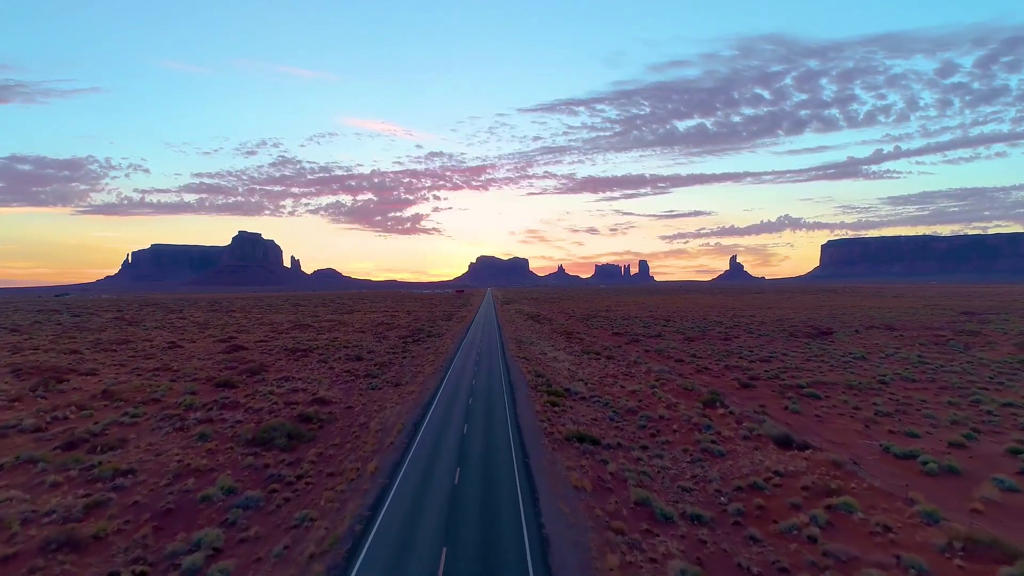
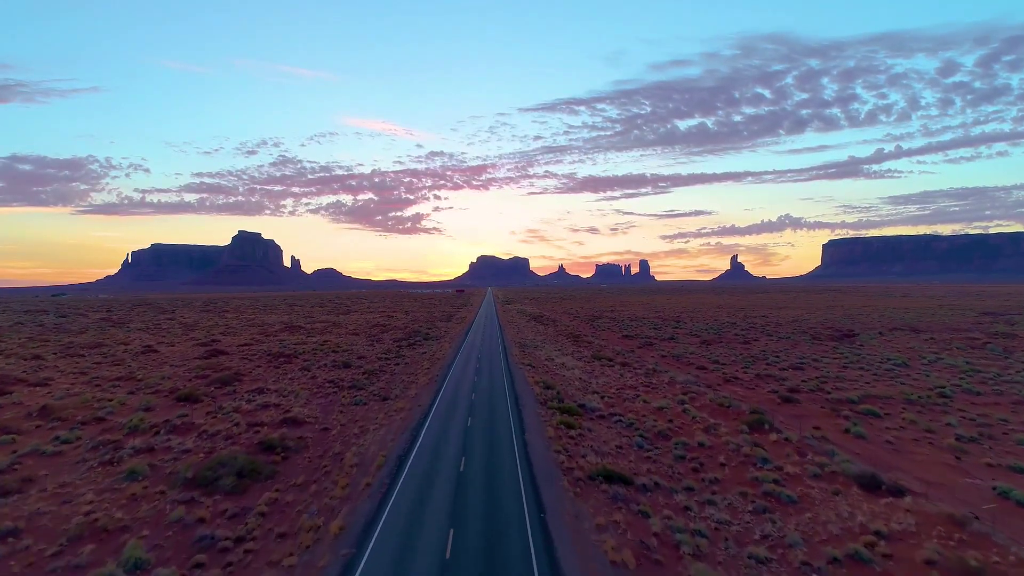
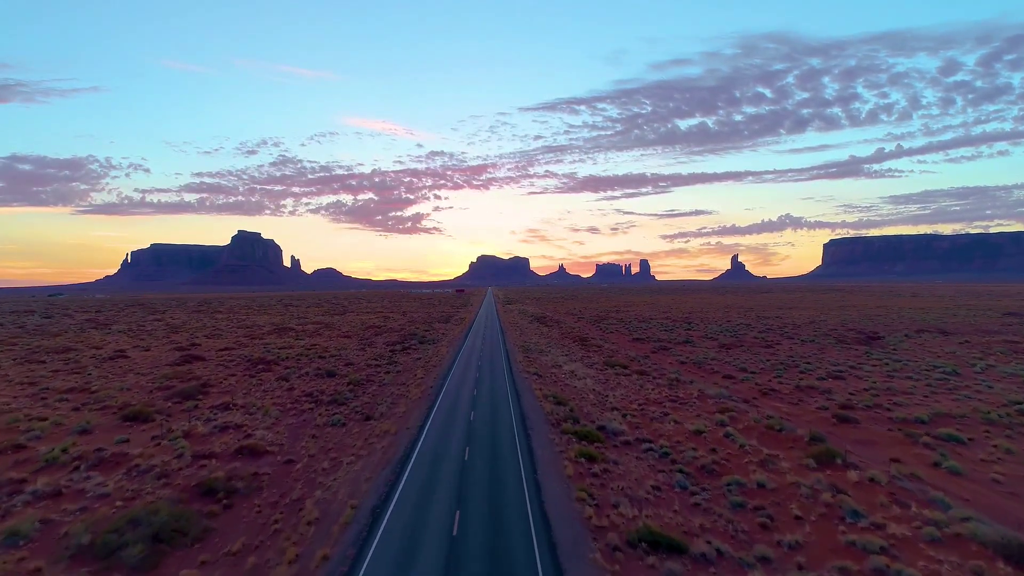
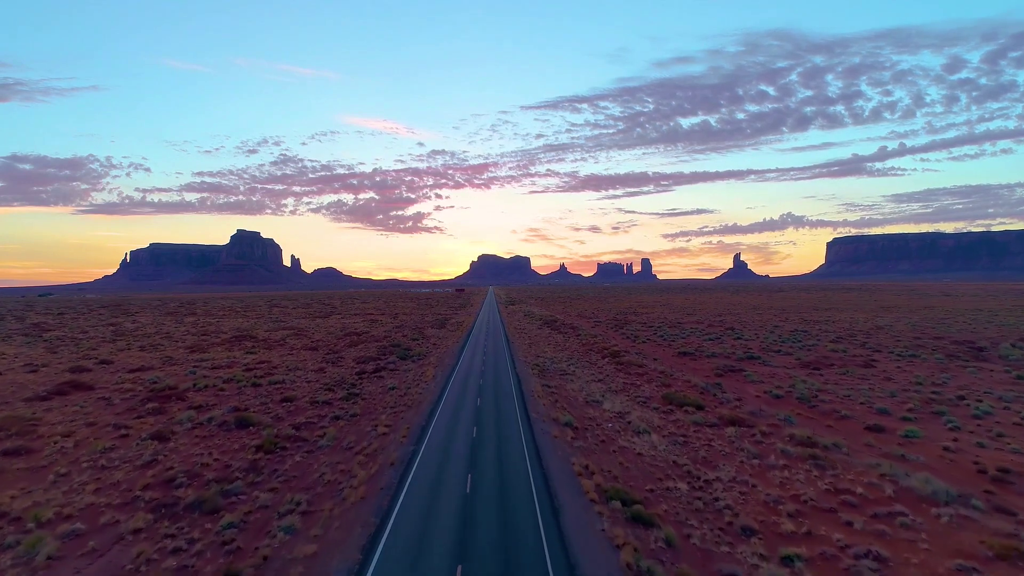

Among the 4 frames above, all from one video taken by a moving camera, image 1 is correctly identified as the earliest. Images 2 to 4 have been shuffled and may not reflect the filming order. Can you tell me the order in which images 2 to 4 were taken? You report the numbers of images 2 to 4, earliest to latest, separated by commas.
2, 3, 4
